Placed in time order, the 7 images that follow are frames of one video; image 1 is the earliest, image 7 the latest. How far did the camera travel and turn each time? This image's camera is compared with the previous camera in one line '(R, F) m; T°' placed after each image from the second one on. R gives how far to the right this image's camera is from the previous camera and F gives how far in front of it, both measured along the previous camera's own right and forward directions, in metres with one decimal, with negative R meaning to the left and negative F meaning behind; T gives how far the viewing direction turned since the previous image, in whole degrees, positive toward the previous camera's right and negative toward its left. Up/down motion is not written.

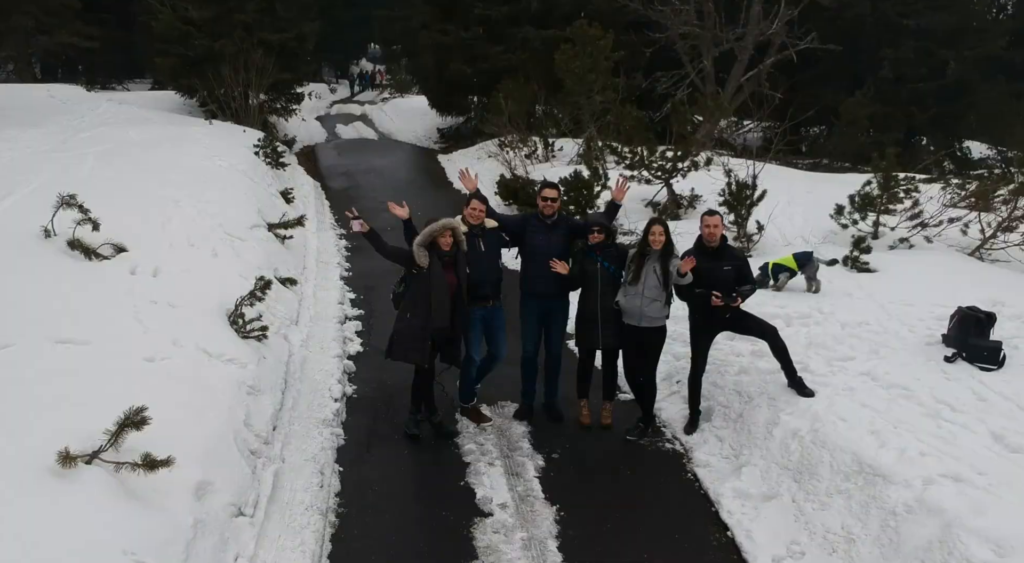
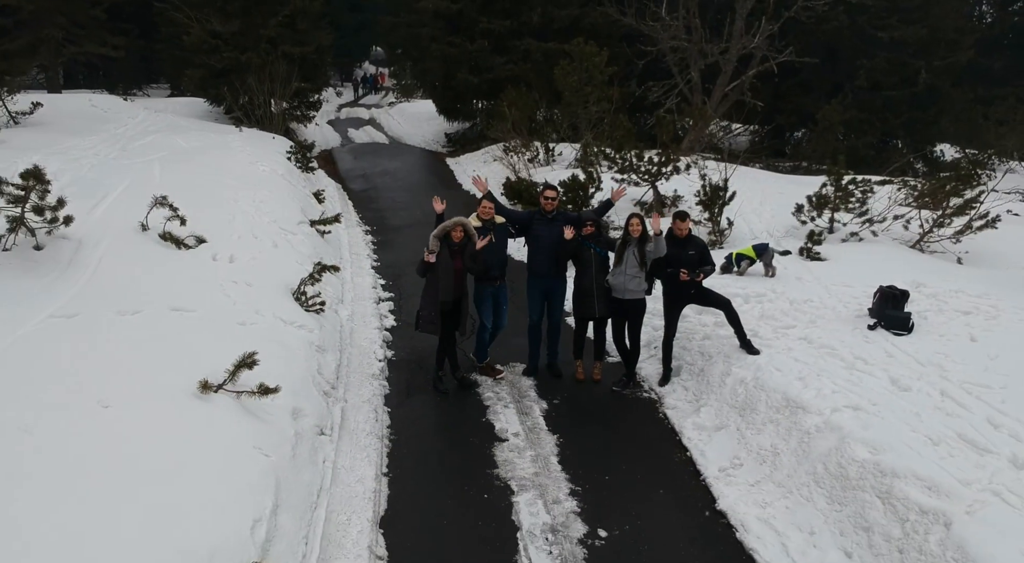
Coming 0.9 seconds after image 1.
(-0.1, -1.2) m; 0°
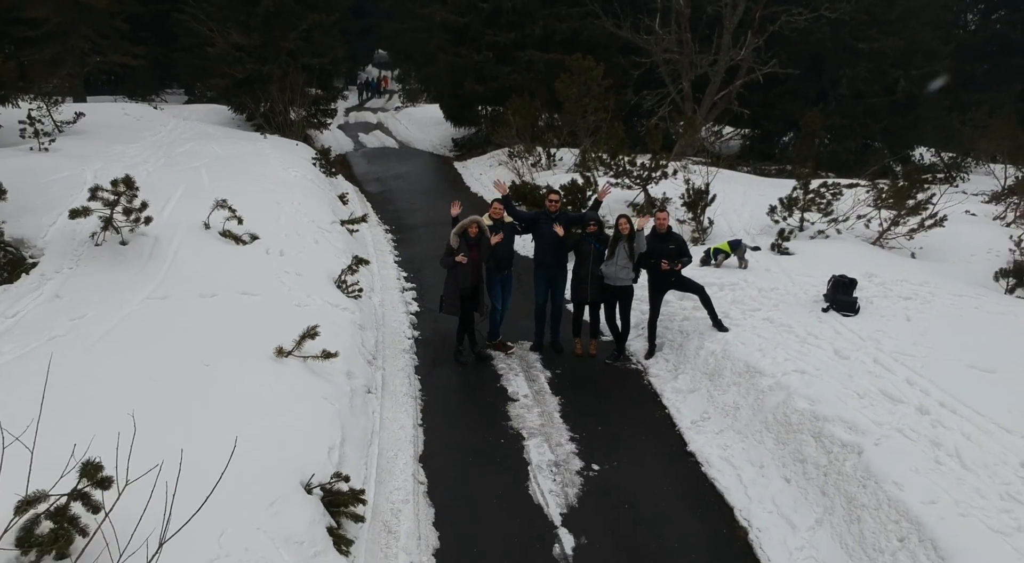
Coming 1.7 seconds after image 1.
(-0.1, -1.1) m; 0°
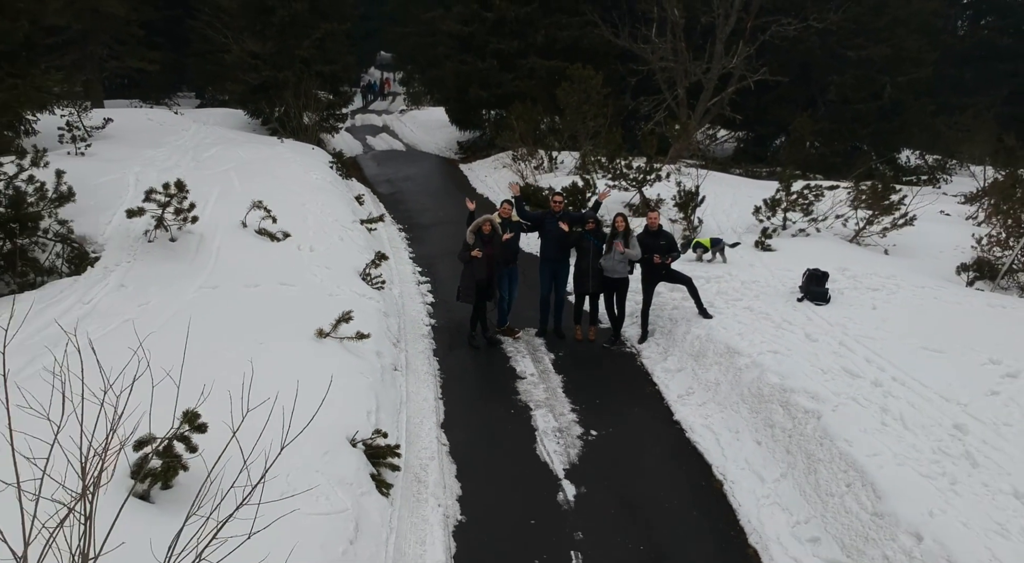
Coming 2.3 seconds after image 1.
(-0.1, -0.8) m; 0°
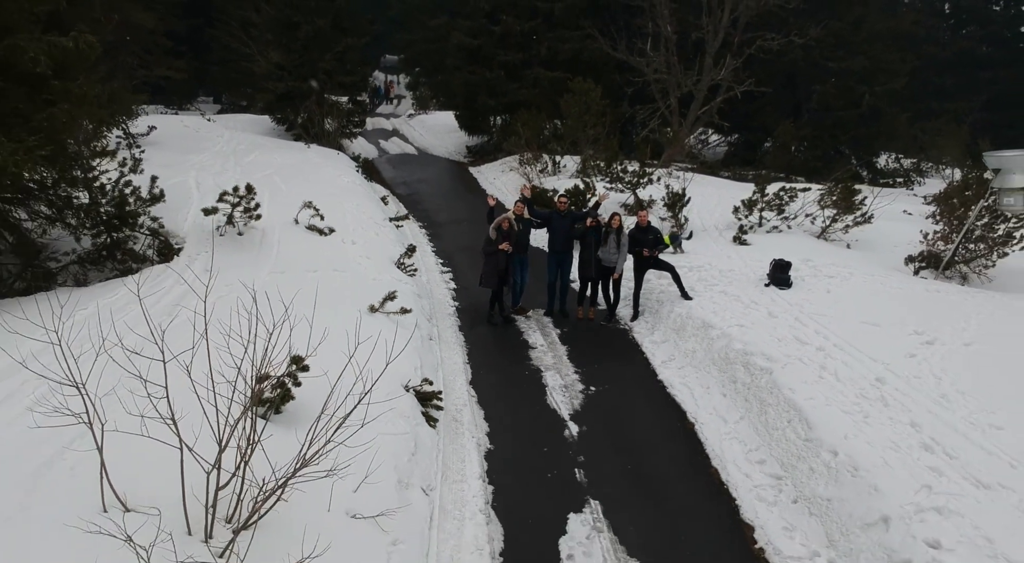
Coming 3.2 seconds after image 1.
(-0.2, -1.4) m; 0°
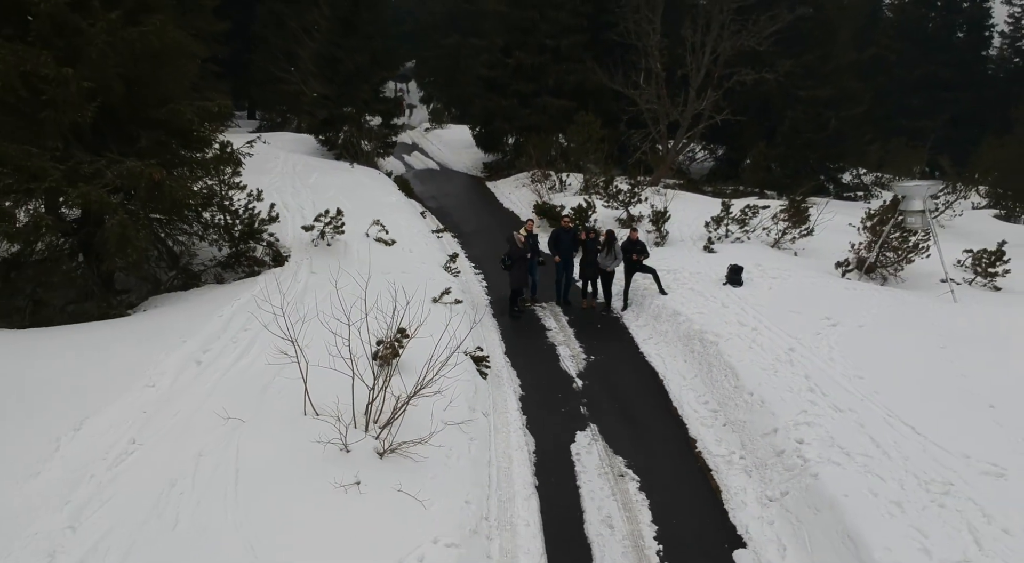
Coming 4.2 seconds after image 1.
(-0.3, -2.9) m; 0°
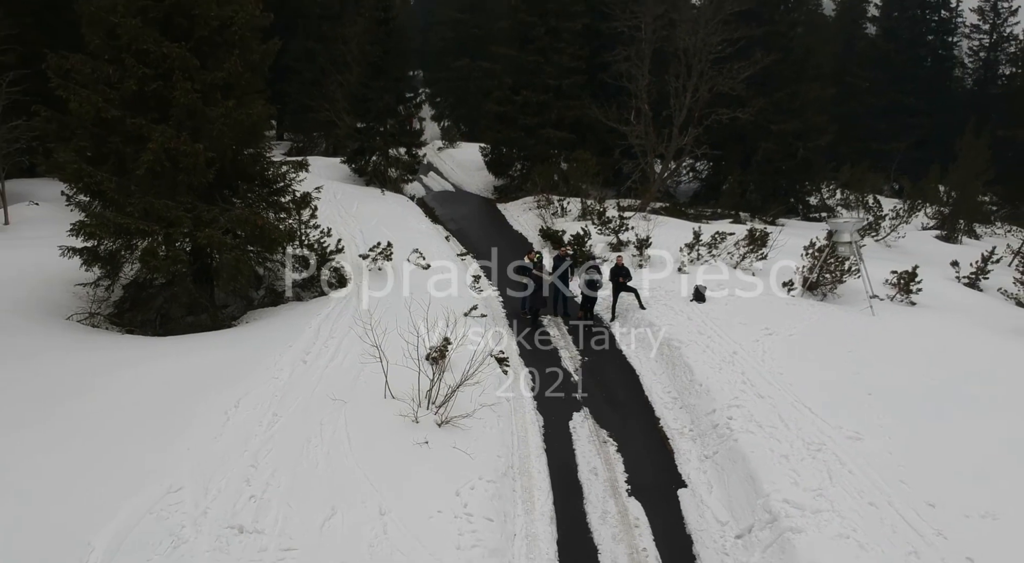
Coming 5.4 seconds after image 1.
(-0.2, -3.2) m; 0°
